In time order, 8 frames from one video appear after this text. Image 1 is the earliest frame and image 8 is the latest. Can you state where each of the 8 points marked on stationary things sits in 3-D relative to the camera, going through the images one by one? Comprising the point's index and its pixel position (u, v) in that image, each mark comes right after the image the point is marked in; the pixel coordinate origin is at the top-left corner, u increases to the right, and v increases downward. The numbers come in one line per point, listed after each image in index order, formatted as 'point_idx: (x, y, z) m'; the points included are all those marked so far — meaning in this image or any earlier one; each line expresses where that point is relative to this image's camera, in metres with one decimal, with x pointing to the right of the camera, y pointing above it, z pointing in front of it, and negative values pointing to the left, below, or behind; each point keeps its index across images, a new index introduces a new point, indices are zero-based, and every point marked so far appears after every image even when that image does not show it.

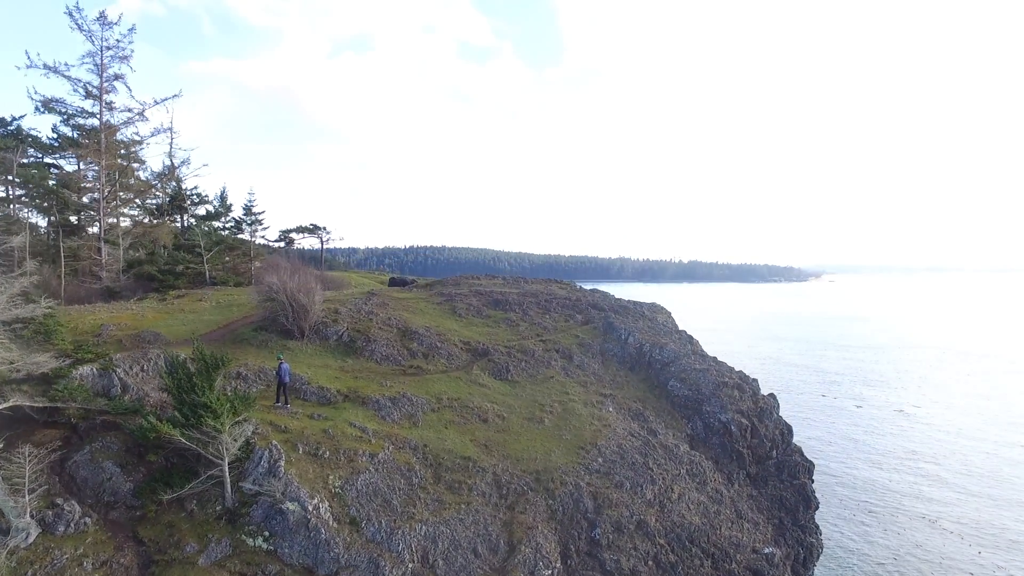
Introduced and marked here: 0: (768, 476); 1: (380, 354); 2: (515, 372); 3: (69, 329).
0: (+8.5, -6.2, +19.4) m
1: (-4.2, -2.1, +18.6) m
2: (+0.1, -2.8, +19.3) m
3: (-14.3, -1.3, +18.9) m
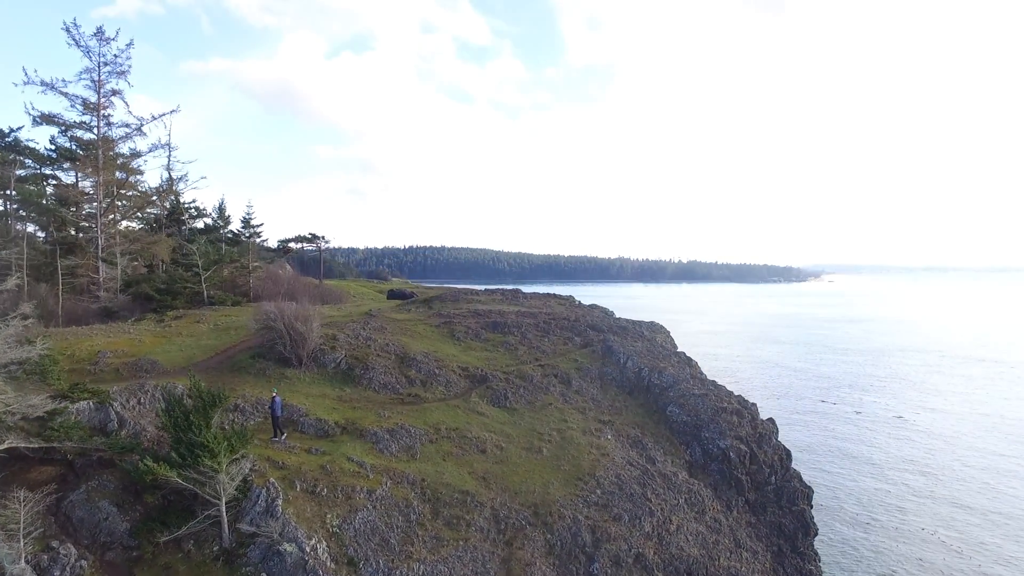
0: (+8.4, -7.1, +19.4) m
1: (-4.2, -3.0, +18.5) m
2: (0.0, -3.7, +19.3) m
3: (-14.4, -2.2, +18.9) m
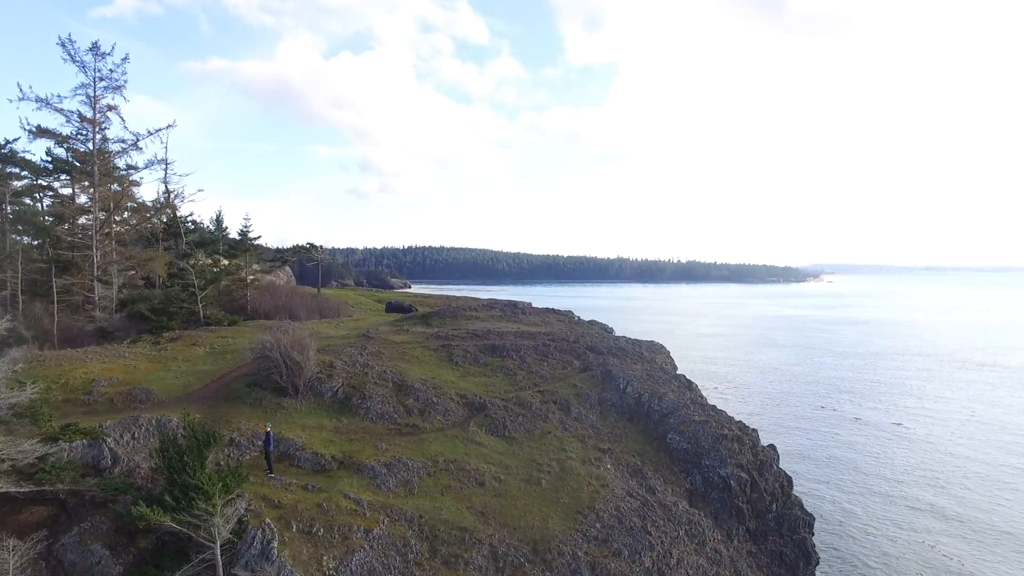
0: (+8.4, -8.0, +19.2) m
1: (-4.3, -3.9, +18.3) m
2: (0.0, -4.5, +19.1) m
3: (-14.4, -3.1, +18.7) m
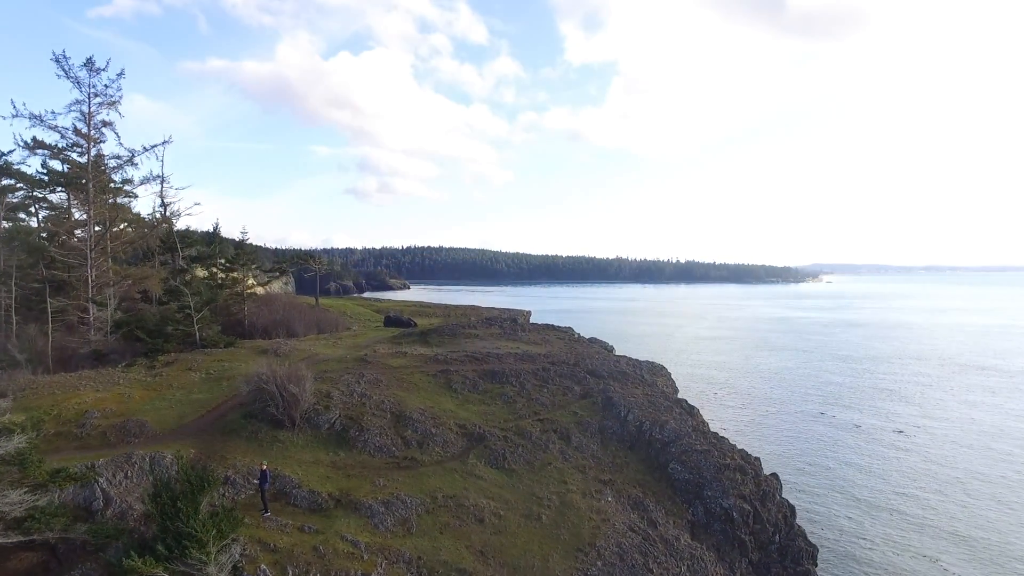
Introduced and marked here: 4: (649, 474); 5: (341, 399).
0: (+8.4, -8.9, +19.0) m
1: (-4.3, -4.8, +18.1) m
2: (0.0, -5.5, +18.9) m
3: (-14.4, -4.0, +18.4) m
4: (+4.7, -6.3, +19.9) m
5: (-5.7, -3.7, +19.6) m
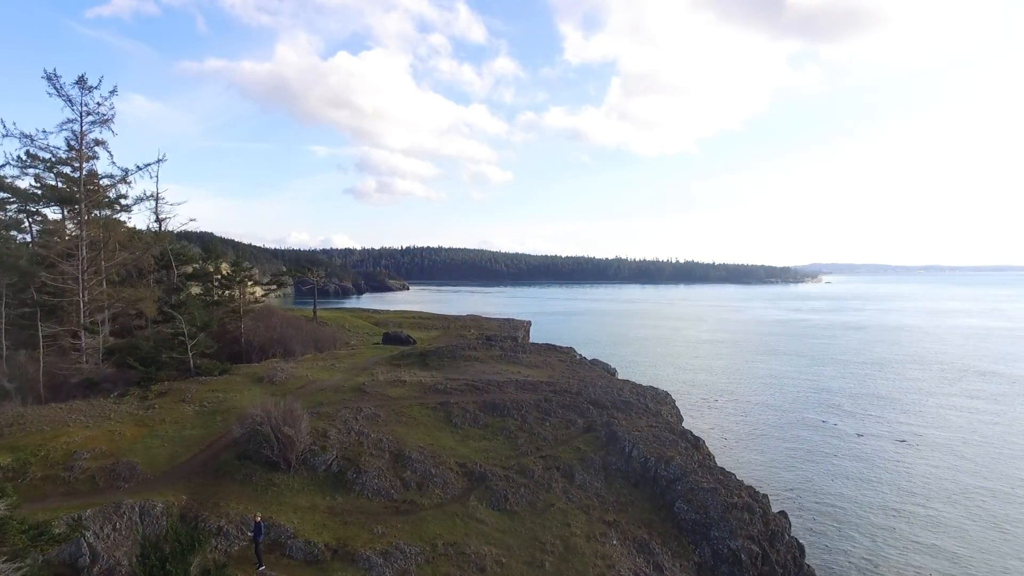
0: (+8.5, -10.1, +18.4) m
1: (-4.2, -6.0, +17.5) m
2: (+0.1, -6.6, +18.3) m
3: (-14.4, -5.2, +17.8) m
4: (+4.7, -7.4, +19.4) m
5: (-5.7, -4.8, +19.0) m
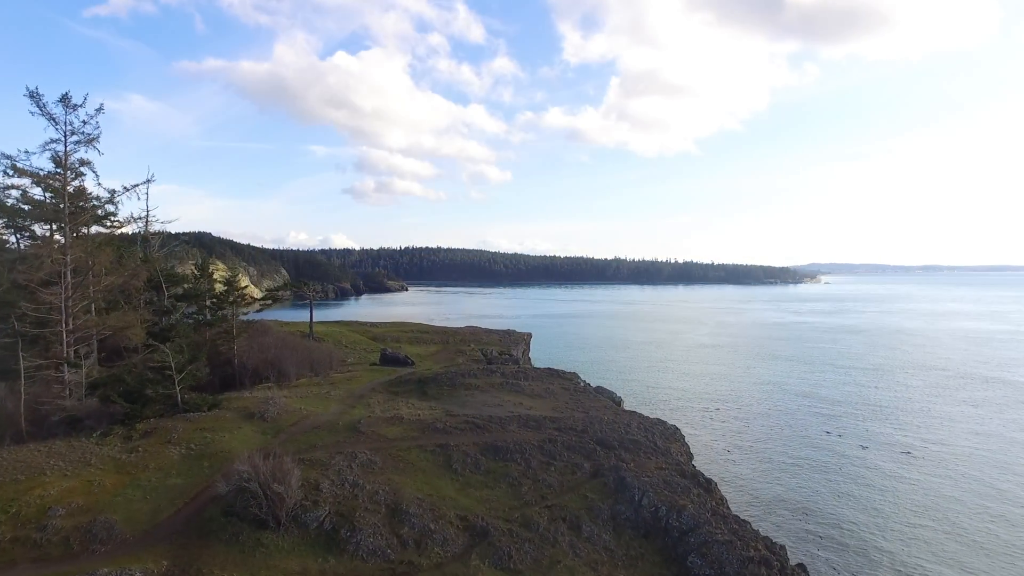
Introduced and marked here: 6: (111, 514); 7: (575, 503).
0: (+8.6, -11.4, +17.4) m
1: (-4.1, -7.3, +16.4) m
2: (+0.2, -7.9, +17.2) m
3: (-14.2, -6.5, +16.7) m
4: (+4.8, -8.7, +18.3) m
5: (-5.6, -6.1, +17.9) m
6: (-11.6, -6.5, +17.0) m
7: (+2.1, -7.1, +19.4) m
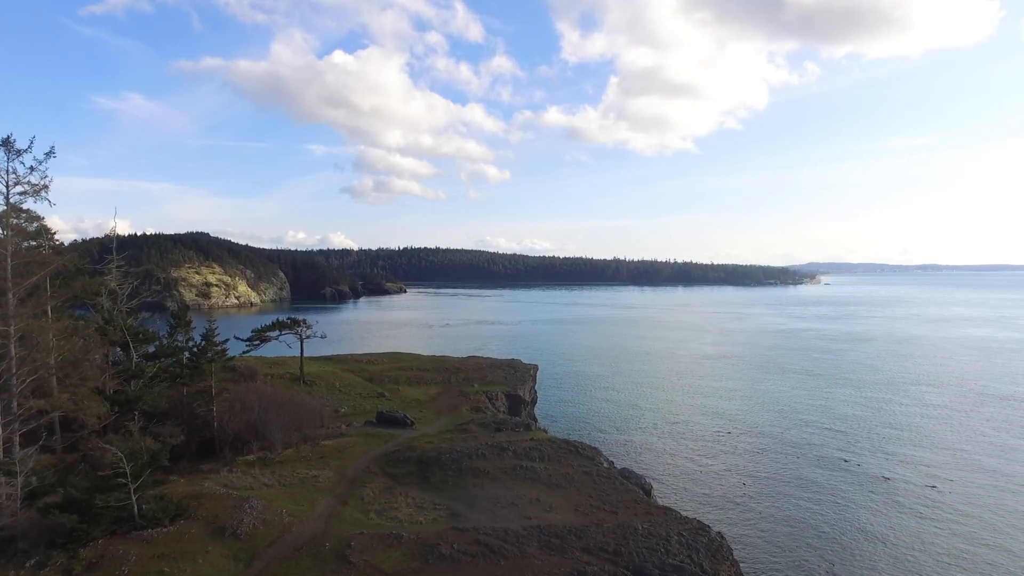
0: (+9.2, -14.5, +13.6) m
1: (-3.4, -10.4, +12.6) m
2: (+0.8, -11.1, +13.4) m
3: (-13.6, -9.7, +12.8) m
4: (+5.5, -11.9, +14.5) m
5: (-4.9, -9.3, +14.1) m
6: (-11.0, -9.7, +13.1) m
7: (+2.8, -10.2, +15.5) m
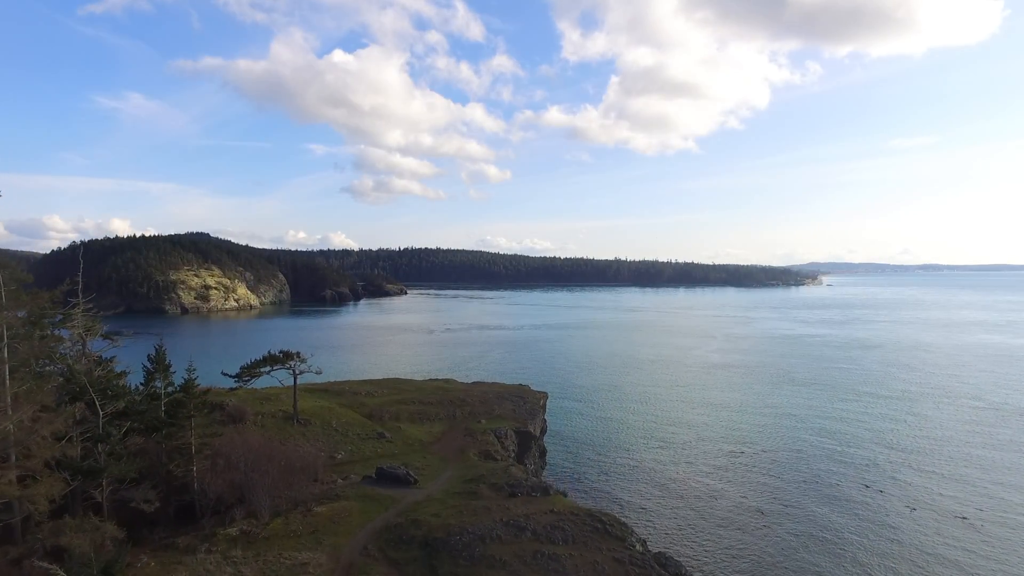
0: (+10.0, -16.8, +10.0) m
1: (-2.6, -12.7, +9.0) m
2: (+1.6, -13.4, +9.8) m
3: (-12.8, -12.0, +9.3) m
4: (+6.3, -14.2, +10.9) m
5: (-4.1, -11.6, +10.5) m
6: (-10.2, -12.0, +9.6) m
7: (+3.5, -12.5, +12.0) m
